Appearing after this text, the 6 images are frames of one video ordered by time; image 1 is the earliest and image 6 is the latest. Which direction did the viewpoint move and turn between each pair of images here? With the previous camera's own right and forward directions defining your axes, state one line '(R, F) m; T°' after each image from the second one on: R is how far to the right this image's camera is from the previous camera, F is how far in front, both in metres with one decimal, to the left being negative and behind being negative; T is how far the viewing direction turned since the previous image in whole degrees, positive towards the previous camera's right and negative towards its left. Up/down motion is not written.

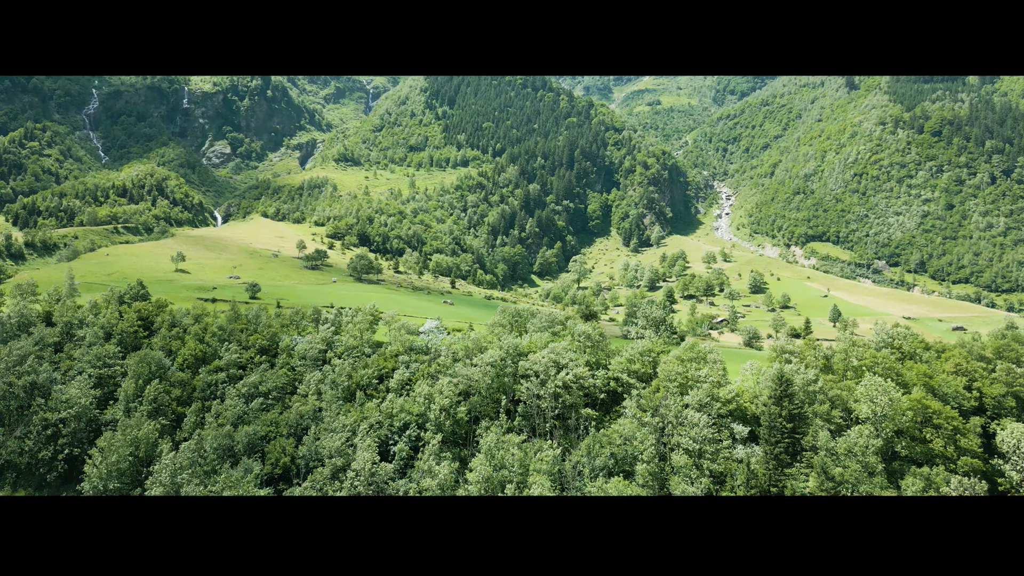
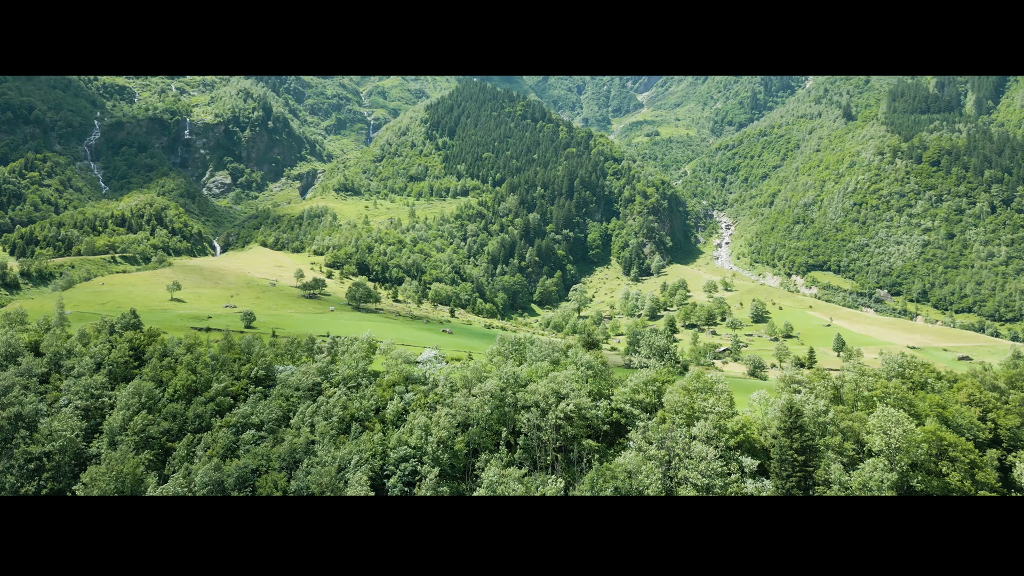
(0.0, +0.9) m; 0°
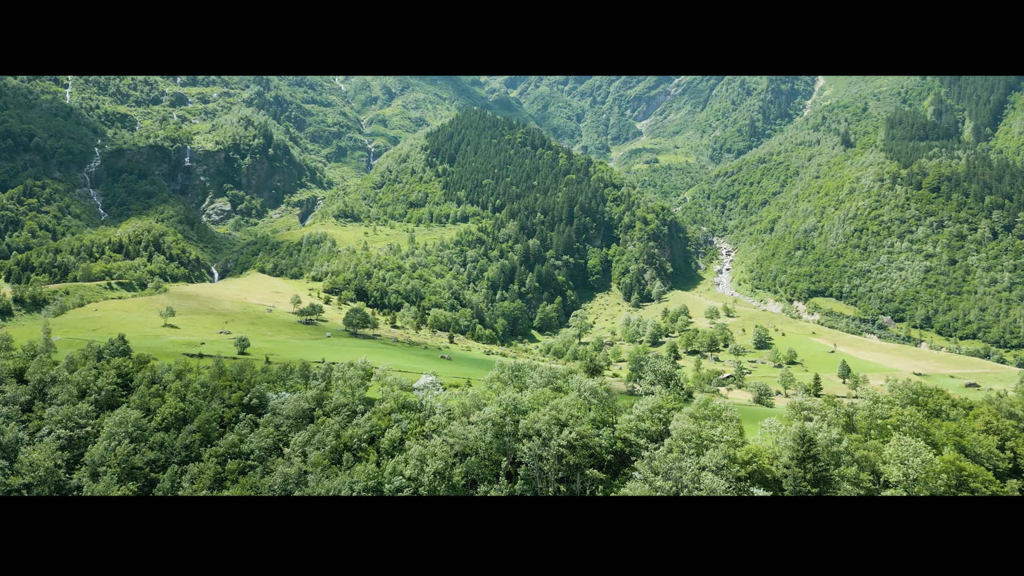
(0.0, +1.0) m; 0°
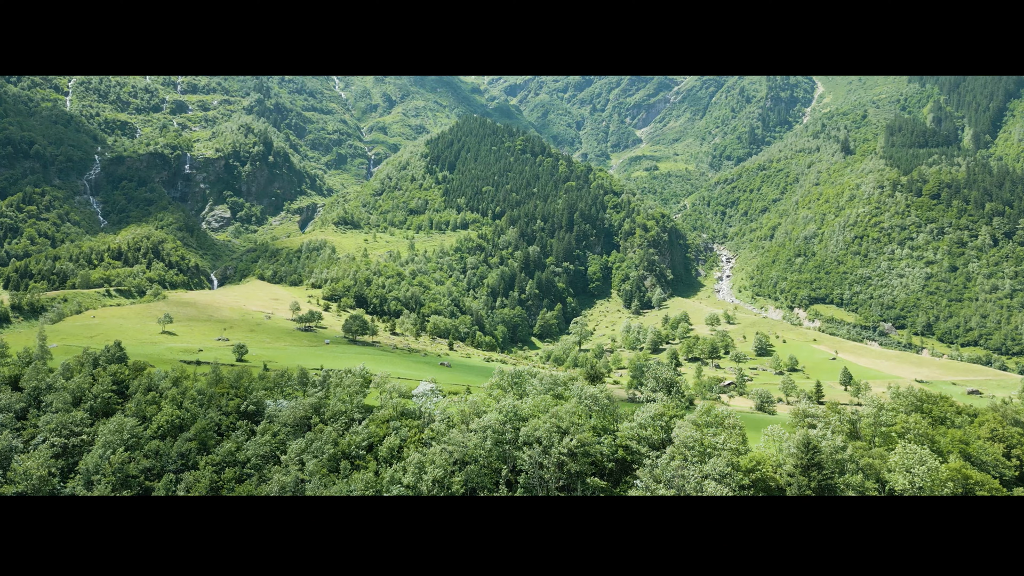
(0.0, +0.3) m; 0°
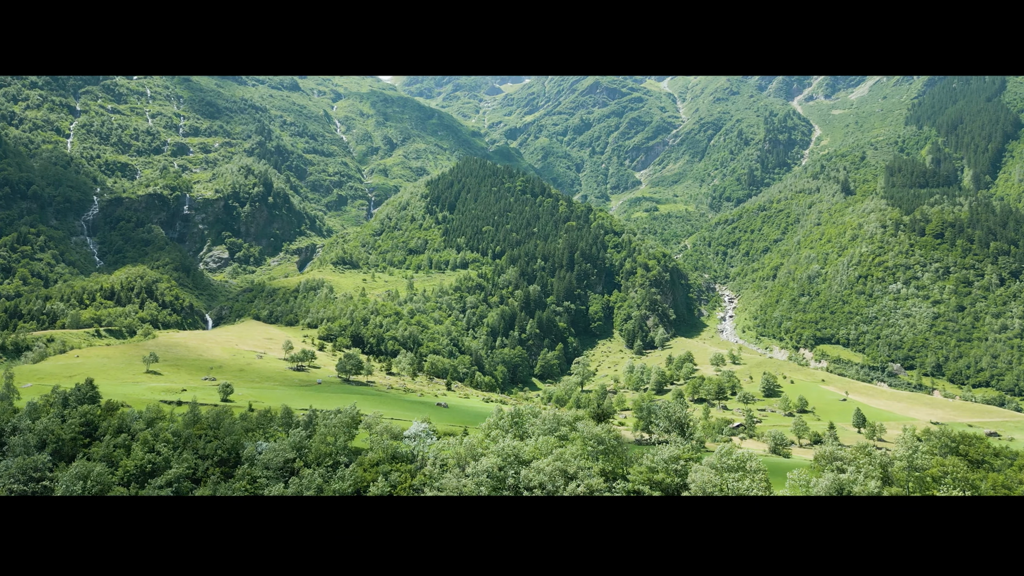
(0.0, +2.2) m; 0°
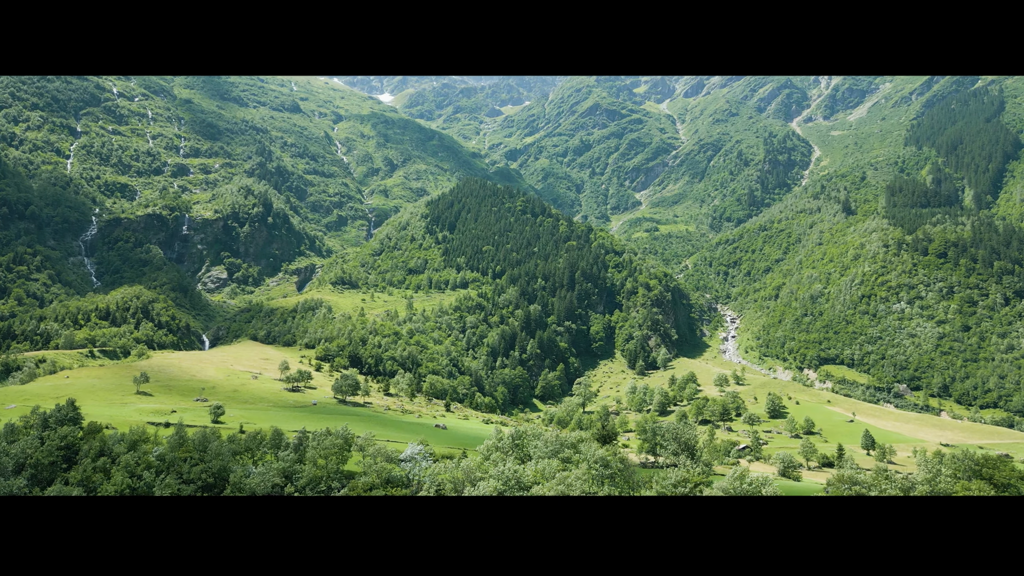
(0.0, +1.3) m; 0°
